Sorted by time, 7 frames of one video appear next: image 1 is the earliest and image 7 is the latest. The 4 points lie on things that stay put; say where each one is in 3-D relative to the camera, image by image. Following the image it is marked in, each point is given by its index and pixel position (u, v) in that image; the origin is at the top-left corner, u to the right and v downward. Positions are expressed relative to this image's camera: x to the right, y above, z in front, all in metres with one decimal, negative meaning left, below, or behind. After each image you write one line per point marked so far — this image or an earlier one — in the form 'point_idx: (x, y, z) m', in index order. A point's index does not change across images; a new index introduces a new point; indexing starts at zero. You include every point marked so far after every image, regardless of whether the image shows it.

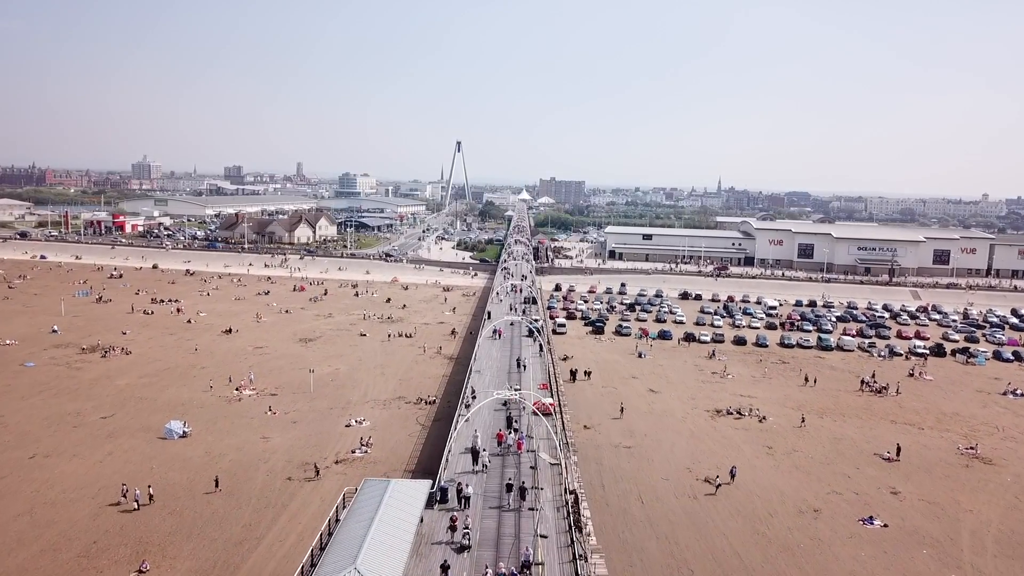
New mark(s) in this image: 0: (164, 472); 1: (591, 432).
0: (-7.1, -3.8, +16.5) m
1: (+1.9, -3.5, +19.8) m
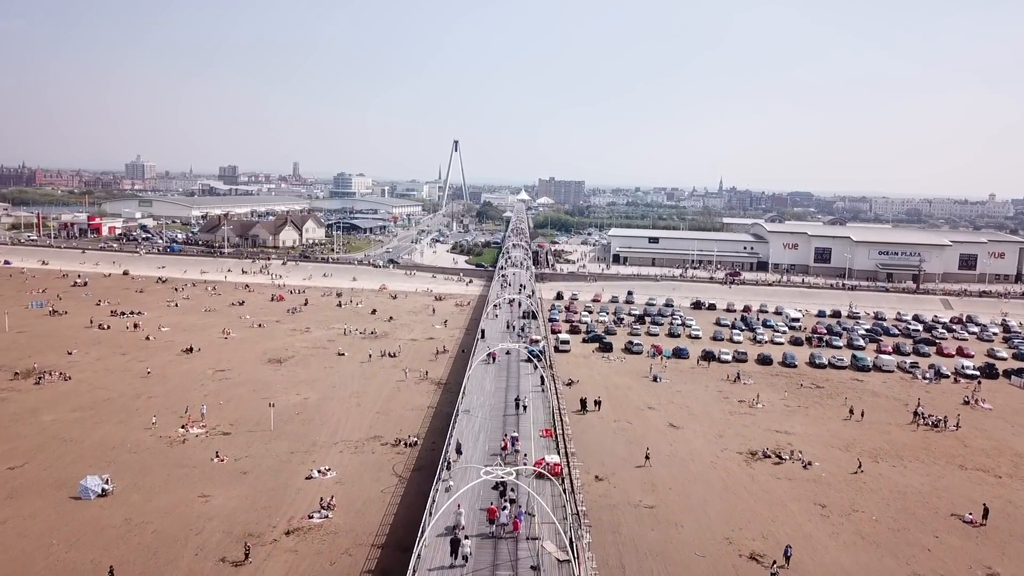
0: (-7.2, -4.2, +13.0) m
1: (+1.9, -4.0, +16.2) m
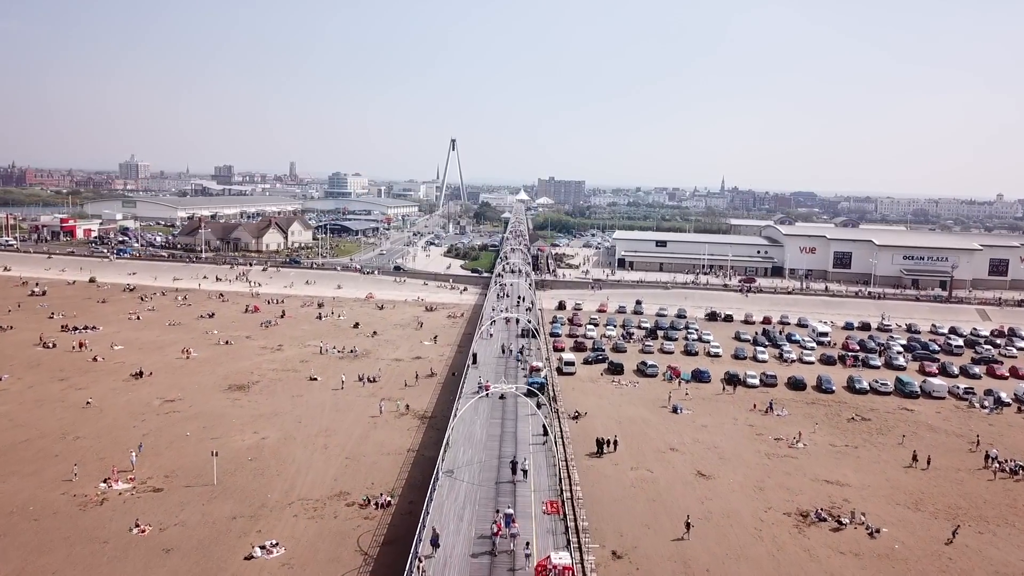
0: (-7.3, -4.7, +9.5) m
1: (+1.8, -4.4, +12.7) m
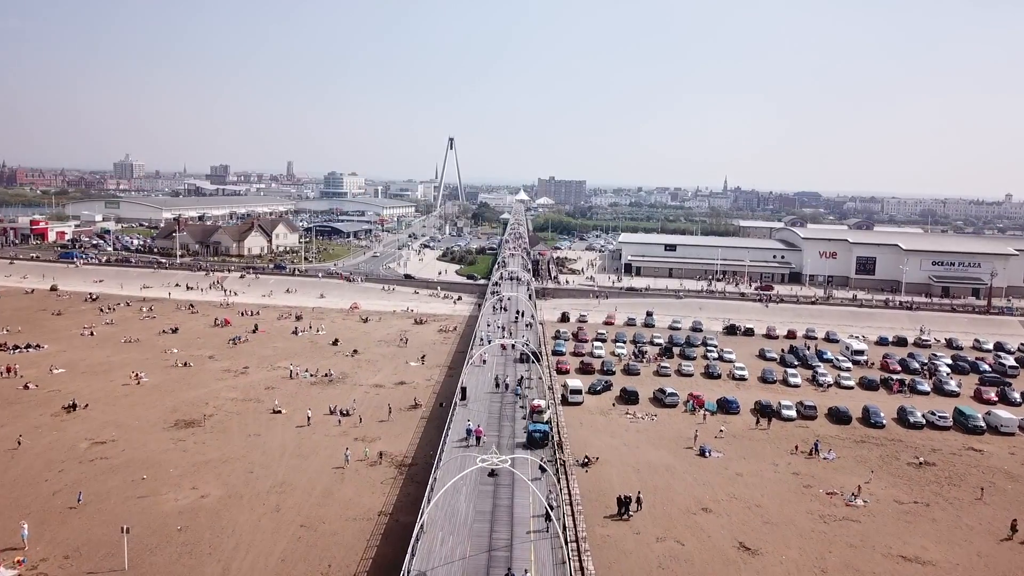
0: (-7.3, -5.1, +6.0) m
1: (+1.7, -4.9, +9.2) m
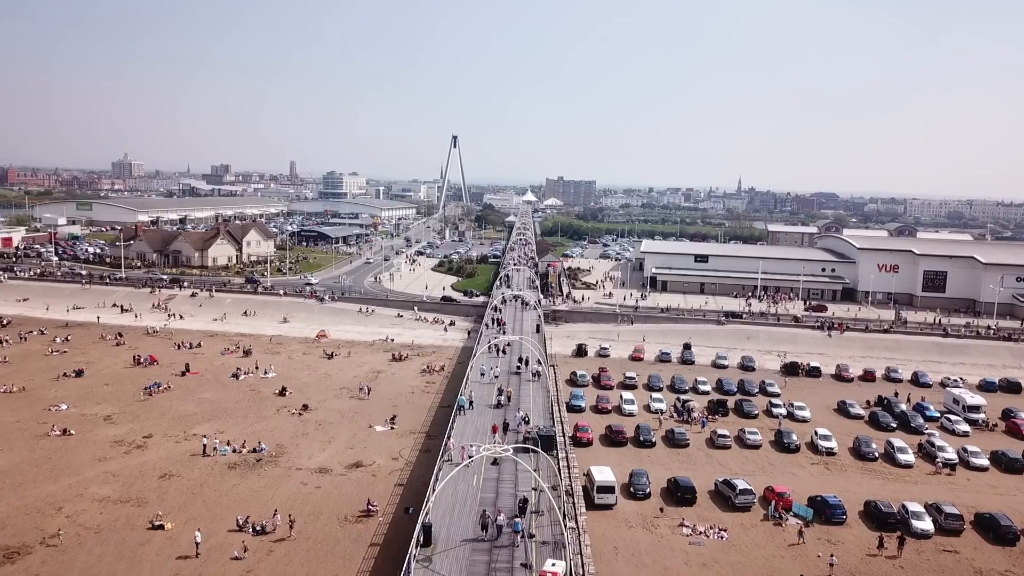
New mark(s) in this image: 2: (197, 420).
0: (-7.5, -6.0, -1.0) m
1: (+1.6, -5.8, +2.2) m
2: (-7.7, -3.2, +19.9) m
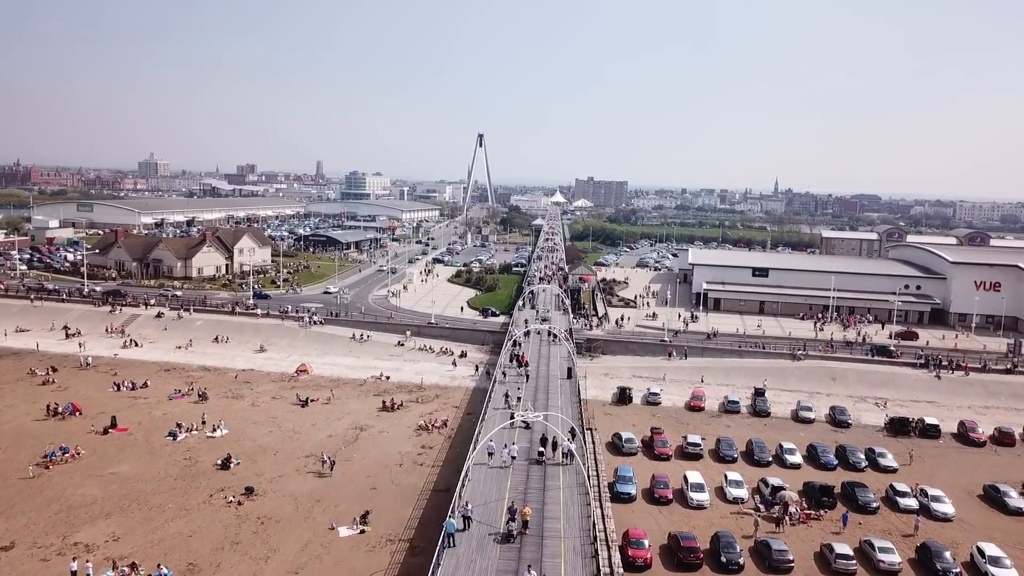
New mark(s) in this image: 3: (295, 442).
0: (-7.9, -6.7, -6.7) m
1: (+1.3, -6.6, -3.8) m
2: (-7.4, -3.9, +14.2) m
3: (-4.9, -3.4, +18.5) m
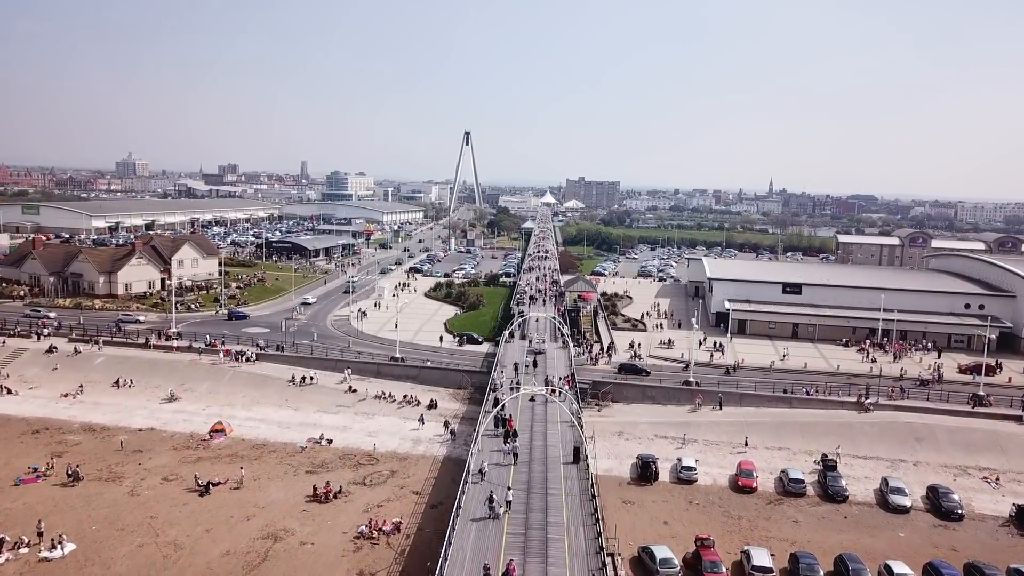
0: (-7.8, -7.5, -12.7) m
1: (+1.3, -7.3, -9.7) m
2: (-7.6, -4.7, +8.1) m
3: (-5.2, -4.2, +12.5) m
